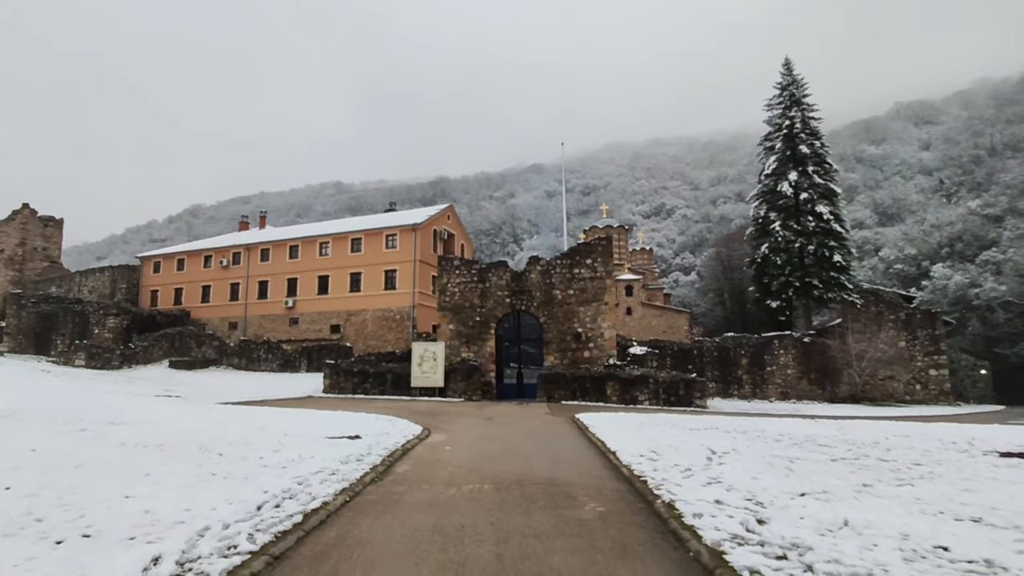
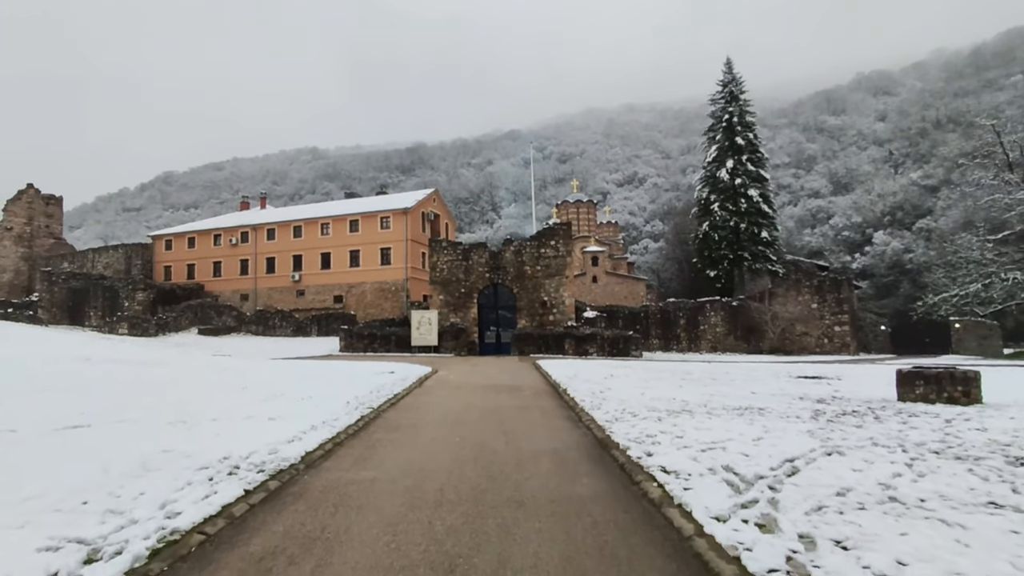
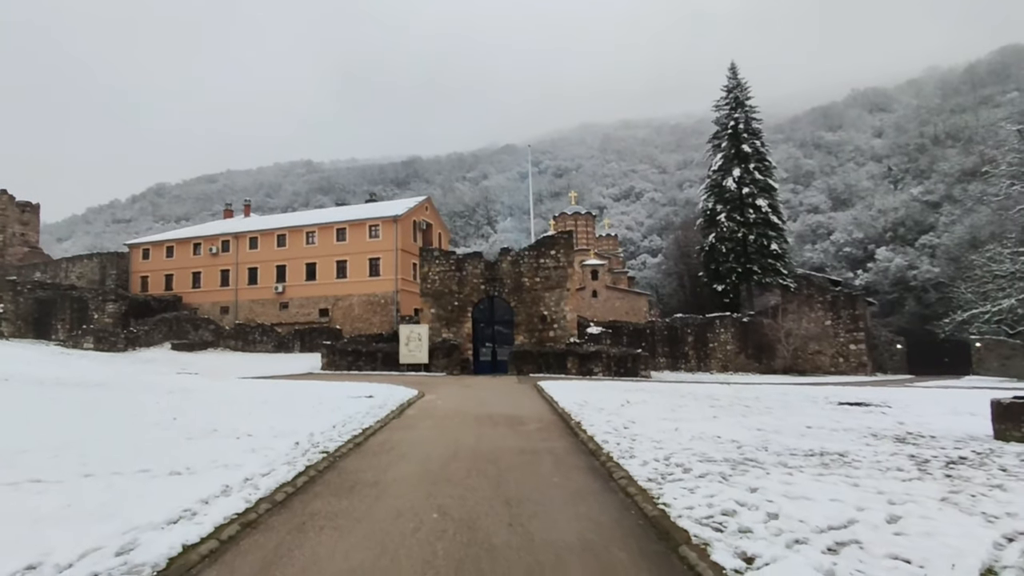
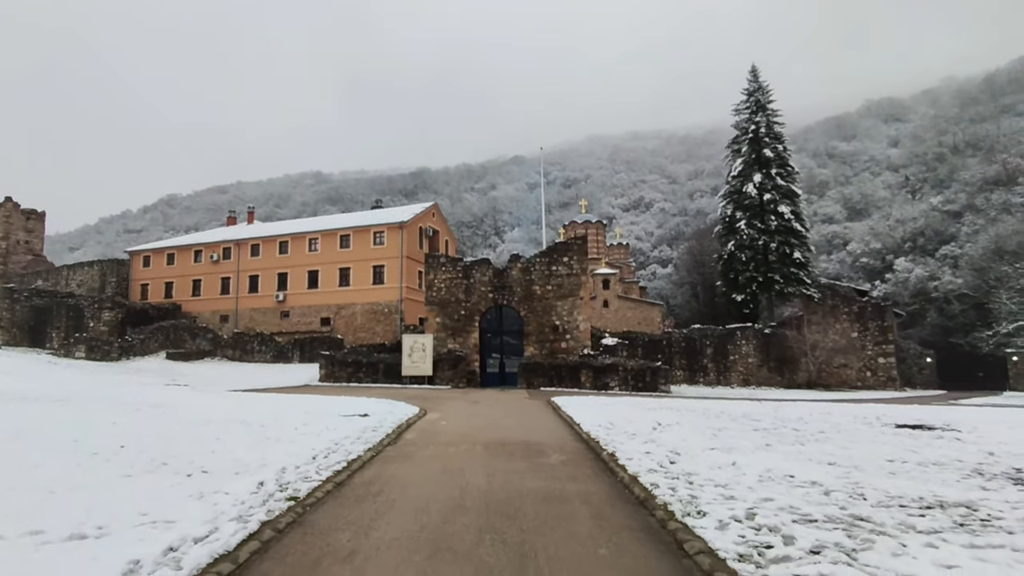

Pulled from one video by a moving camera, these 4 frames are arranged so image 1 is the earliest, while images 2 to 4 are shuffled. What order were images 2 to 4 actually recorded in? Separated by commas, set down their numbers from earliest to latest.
4, 3, 2
